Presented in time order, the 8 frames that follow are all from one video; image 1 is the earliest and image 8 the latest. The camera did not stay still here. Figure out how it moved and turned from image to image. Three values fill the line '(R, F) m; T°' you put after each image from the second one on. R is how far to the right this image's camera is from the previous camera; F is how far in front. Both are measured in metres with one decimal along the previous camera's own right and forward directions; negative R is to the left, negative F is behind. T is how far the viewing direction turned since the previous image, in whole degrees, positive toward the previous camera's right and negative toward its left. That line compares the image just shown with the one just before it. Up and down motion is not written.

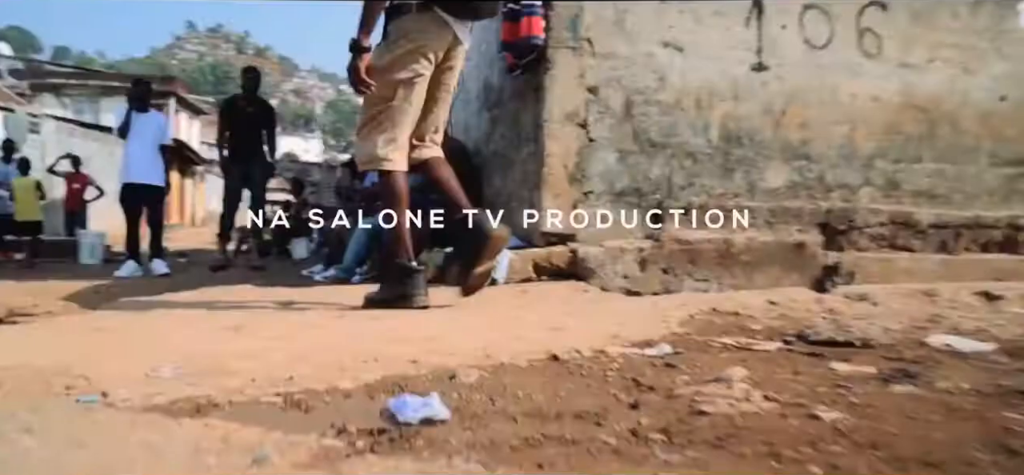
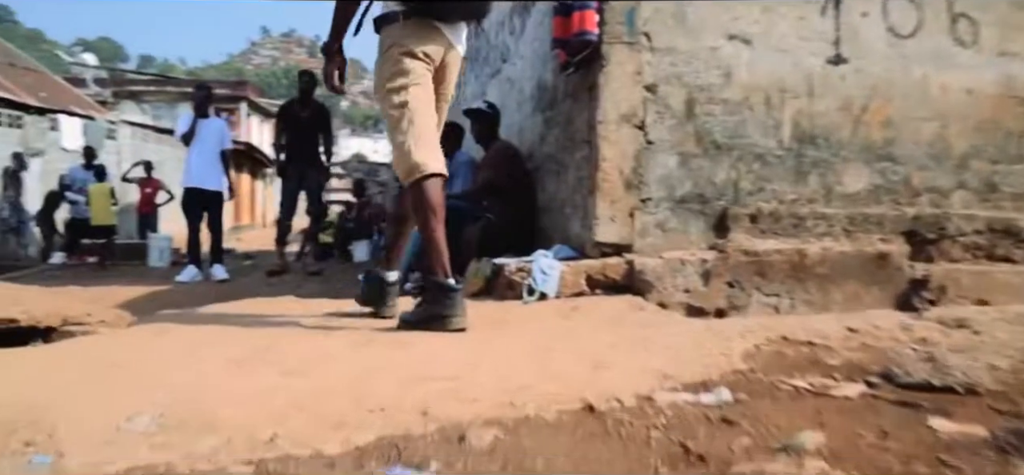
(+0.1, +0.2) m; -5°
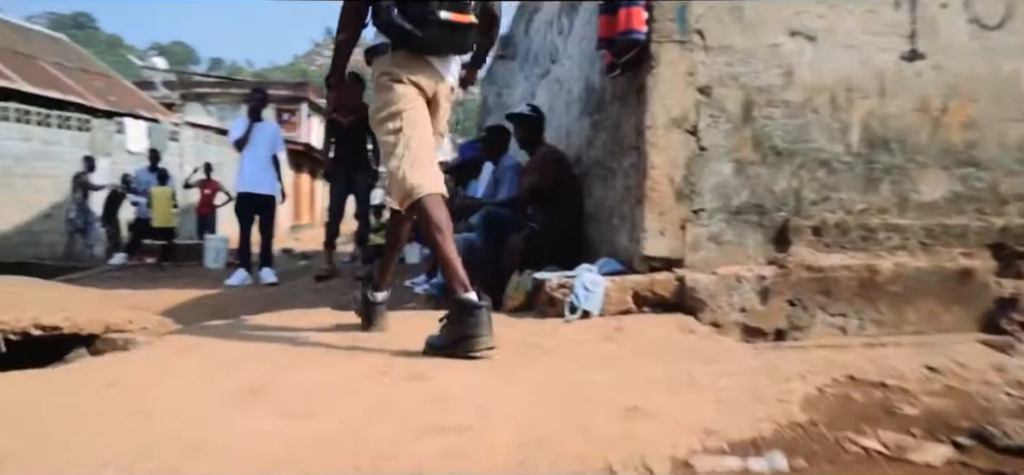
(+0.1, +0.2) m; -4°
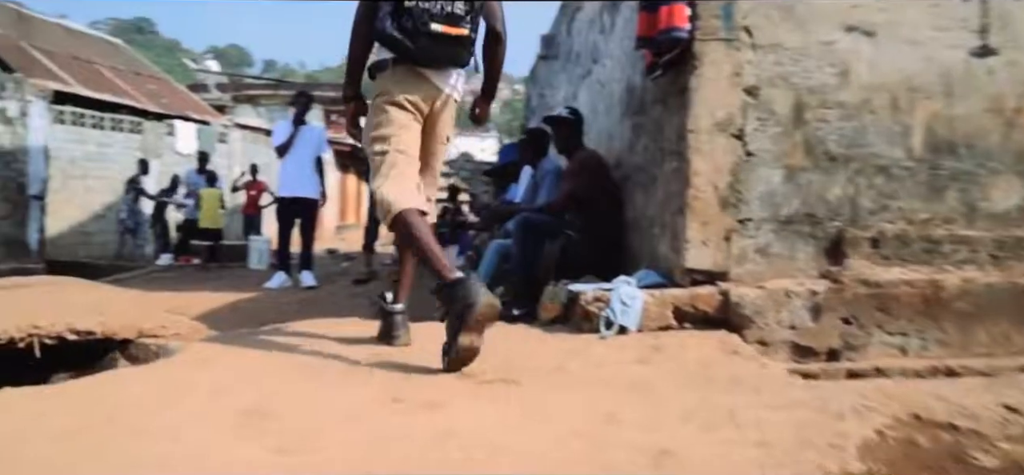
(+0.1, +0.2) m; -4°
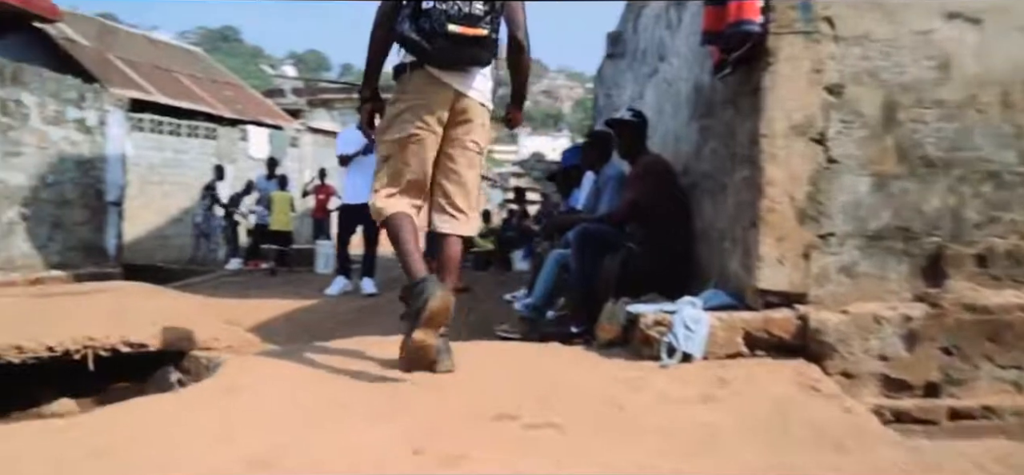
(+0.1, +0.3) m; -6°
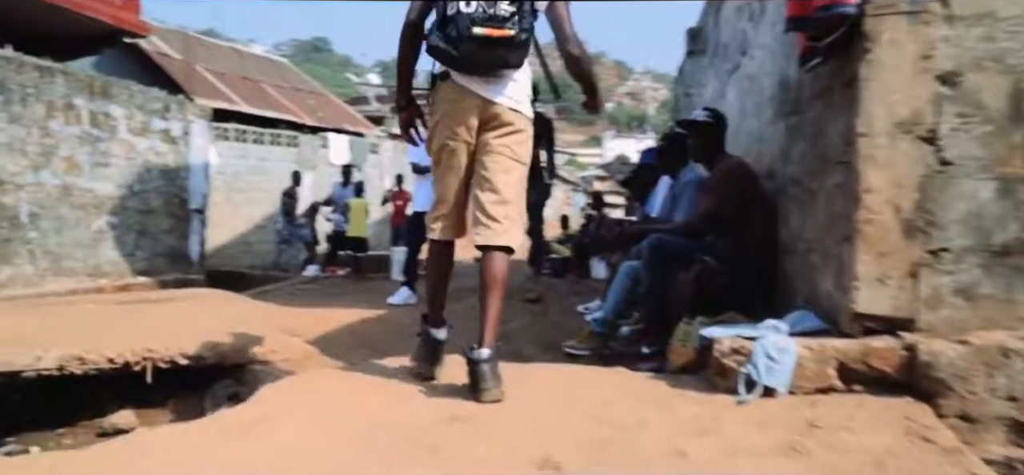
(+0.1, +0.3) m; -6°
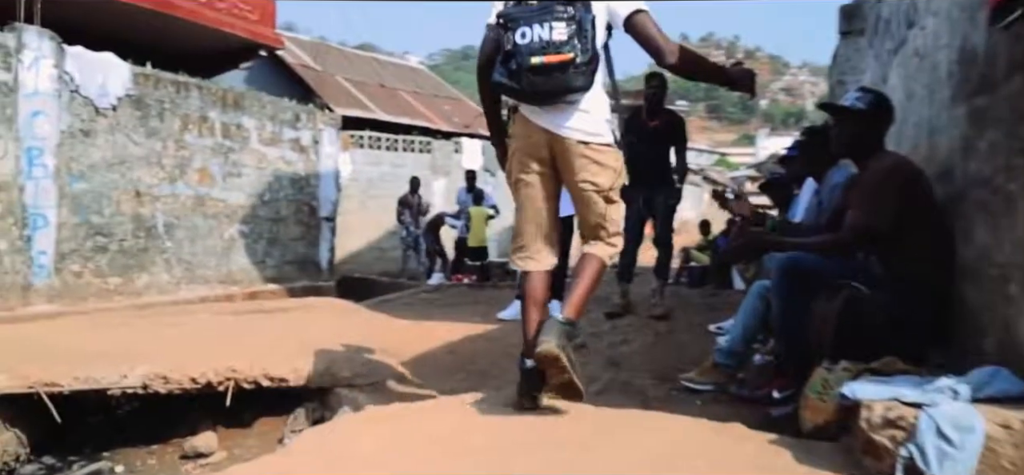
(+0.2, +0.6) m; -11°
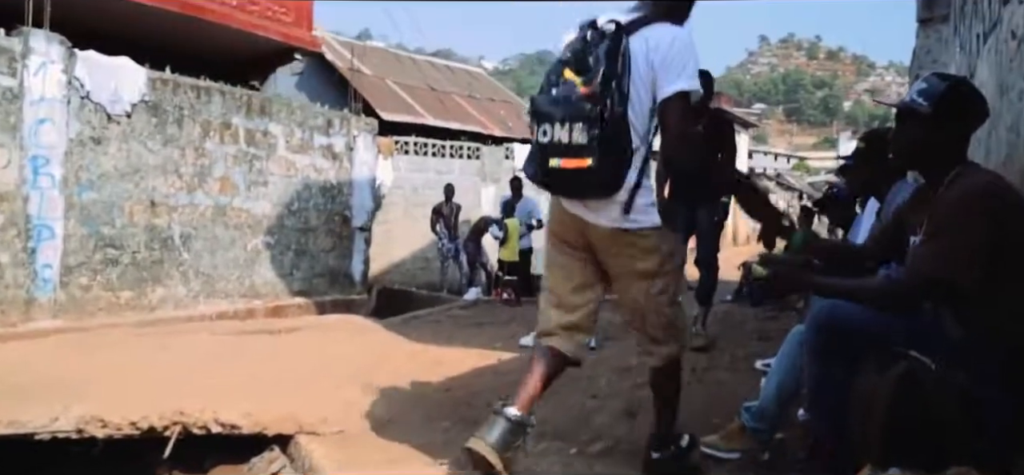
(+0.4, +0.7) m; -5°
